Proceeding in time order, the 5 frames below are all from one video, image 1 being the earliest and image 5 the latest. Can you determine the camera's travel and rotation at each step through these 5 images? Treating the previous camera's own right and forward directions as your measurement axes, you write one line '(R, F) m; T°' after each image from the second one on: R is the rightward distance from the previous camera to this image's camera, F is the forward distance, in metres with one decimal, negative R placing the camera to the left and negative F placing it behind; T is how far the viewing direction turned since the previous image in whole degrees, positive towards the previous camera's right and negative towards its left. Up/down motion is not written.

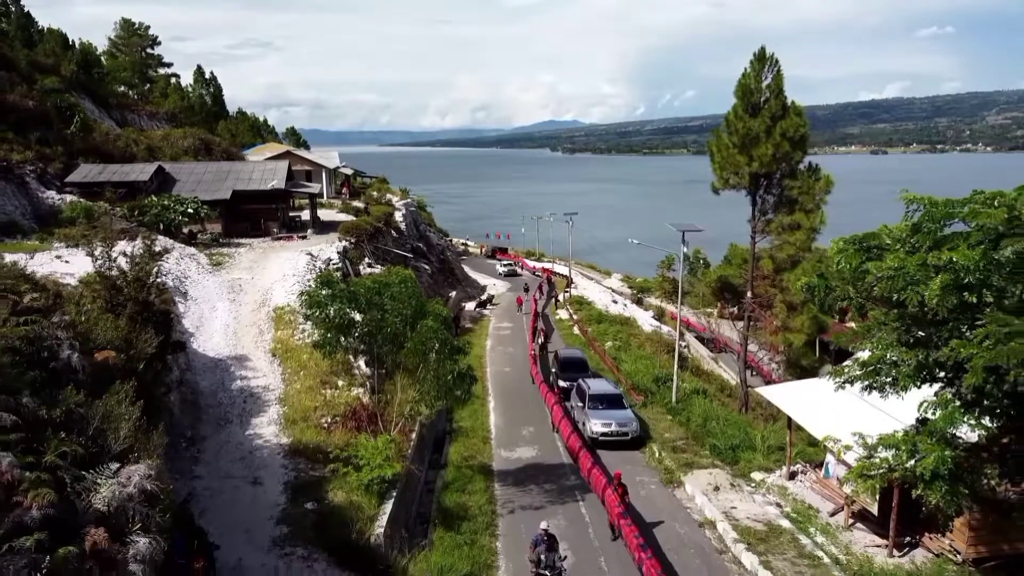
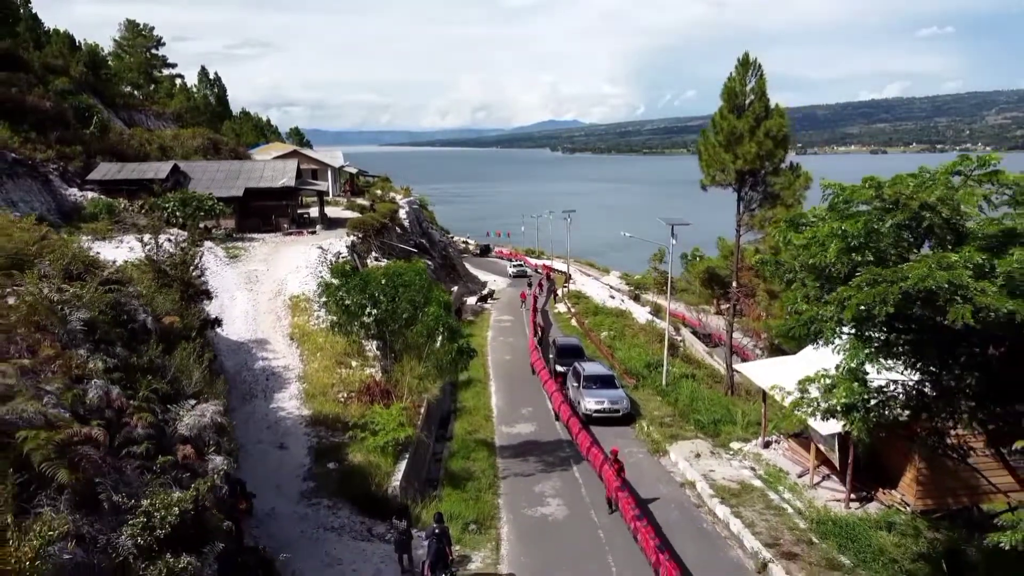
(0.0, -1.7) m; 0°
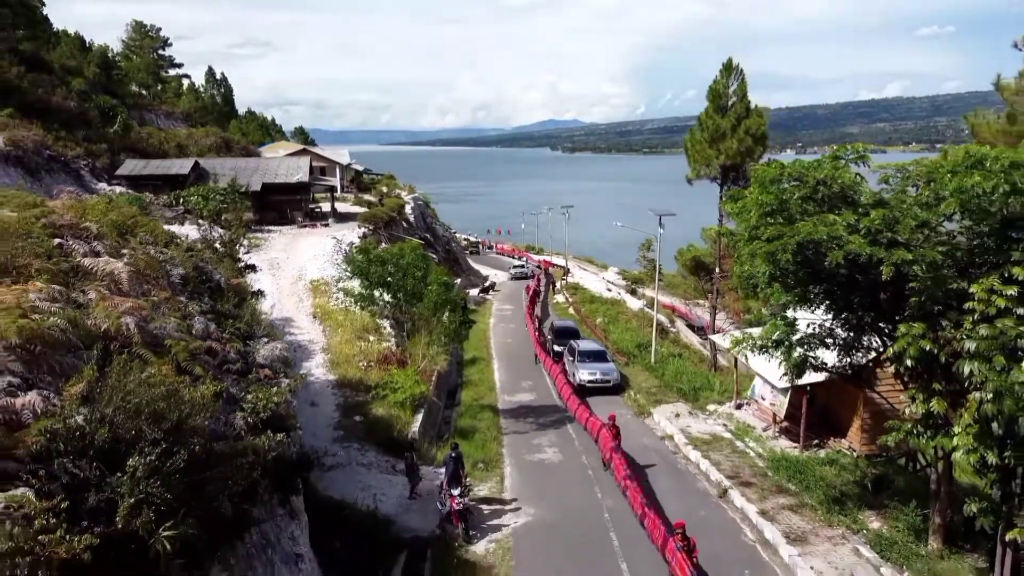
(0.0, -2.4) m; 0°
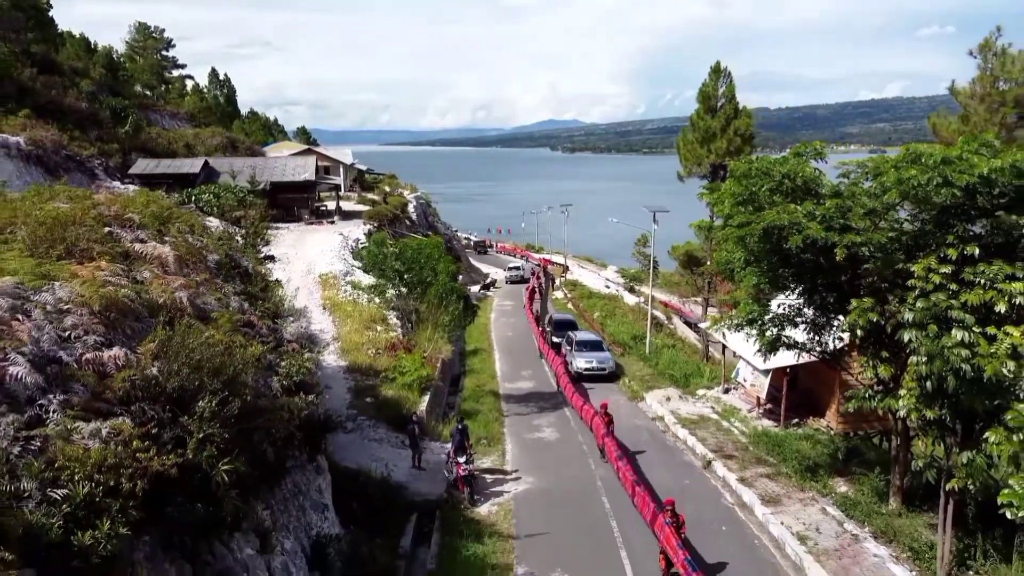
(0.0, -1.3) m; 0°
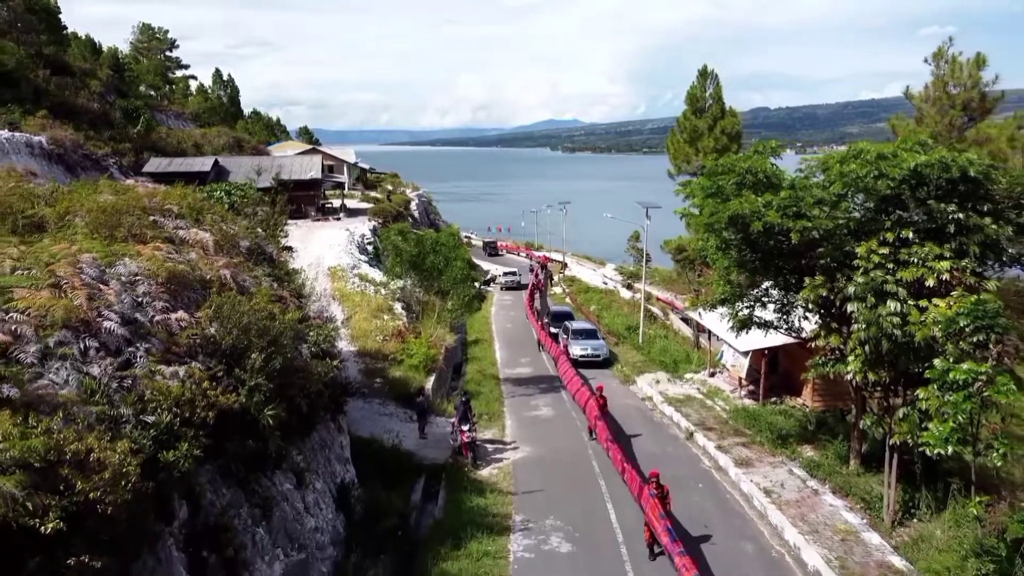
(0.0, -1.5) m; 0°
